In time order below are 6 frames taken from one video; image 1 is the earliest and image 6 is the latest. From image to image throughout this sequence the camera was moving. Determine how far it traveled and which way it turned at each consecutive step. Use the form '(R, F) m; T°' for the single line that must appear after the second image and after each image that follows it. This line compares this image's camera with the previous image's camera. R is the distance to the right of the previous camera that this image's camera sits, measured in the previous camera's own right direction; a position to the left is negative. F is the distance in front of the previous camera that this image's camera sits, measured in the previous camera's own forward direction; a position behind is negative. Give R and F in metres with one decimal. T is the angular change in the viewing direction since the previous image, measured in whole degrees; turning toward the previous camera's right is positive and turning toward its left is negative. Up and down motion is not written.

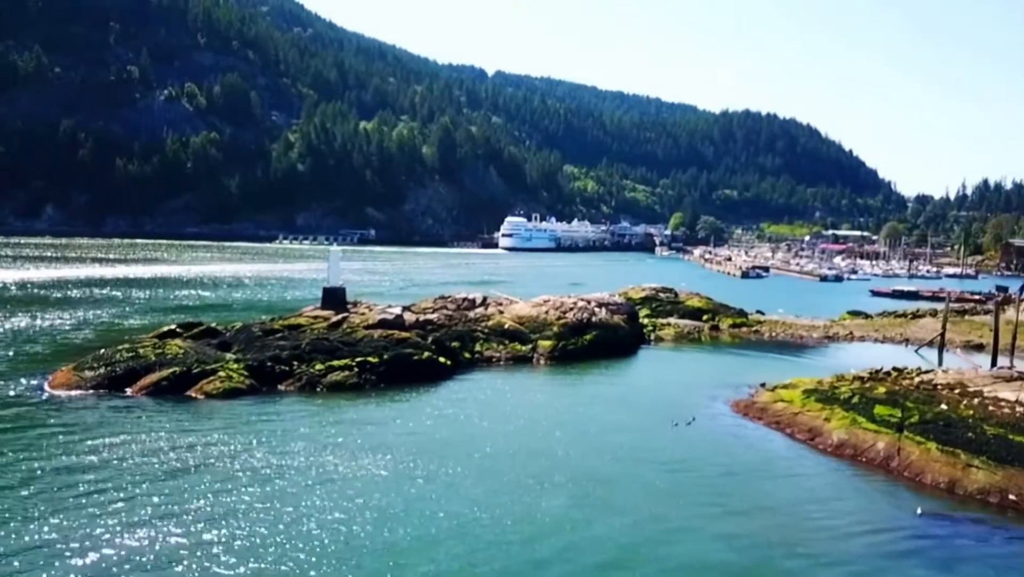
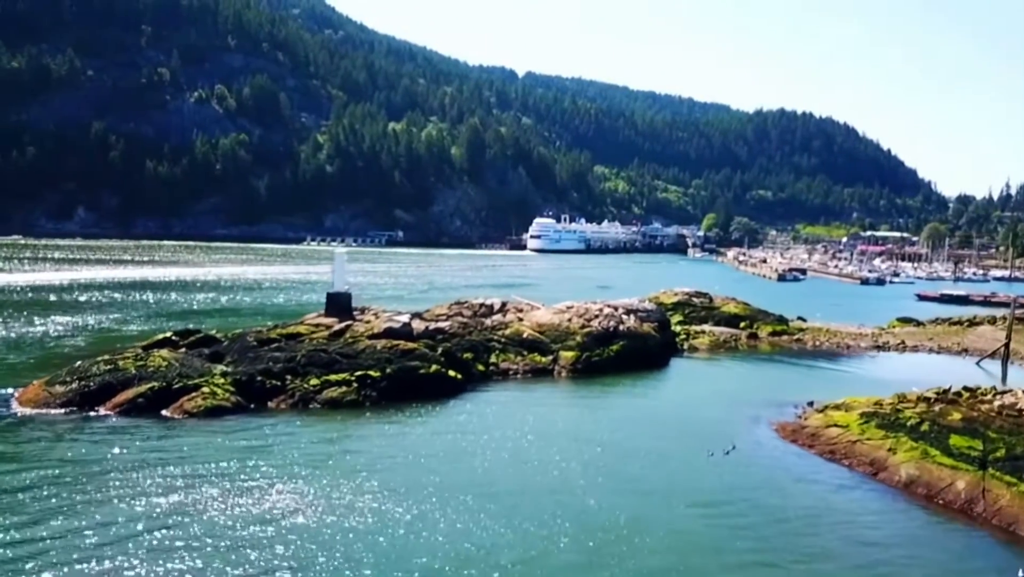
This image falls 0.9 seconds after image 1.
(+0.6, +3.5) m; -2°
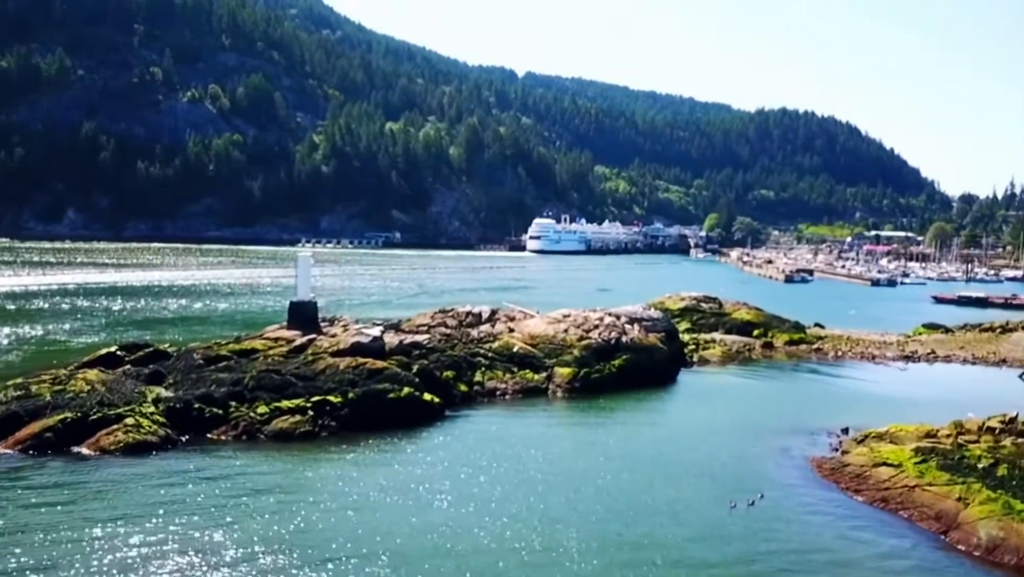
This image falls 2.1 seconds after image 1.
(+0.6, +4.5) m; 0°
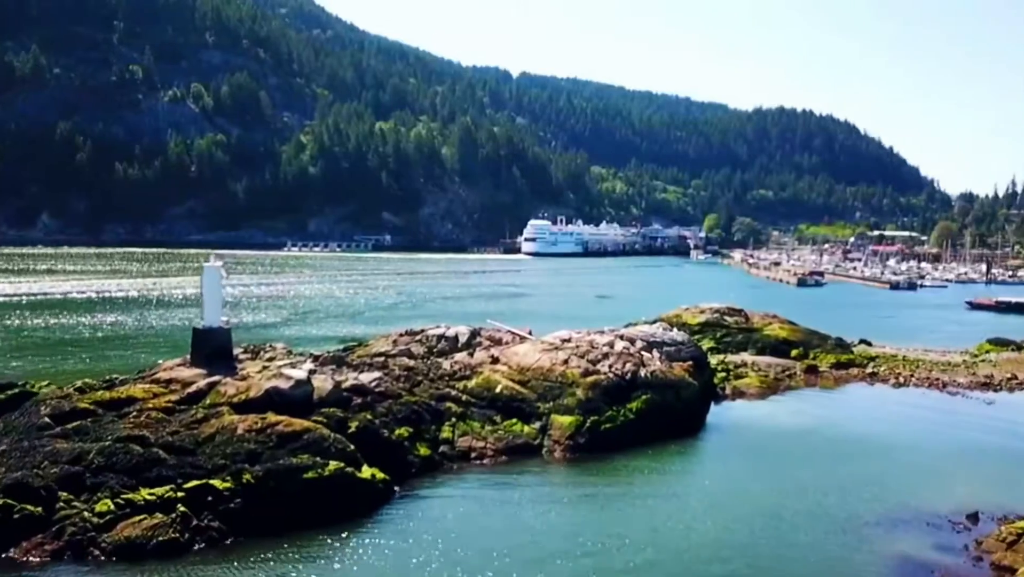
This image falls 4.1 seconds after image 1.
(+0.5, +8.6) m; 0°
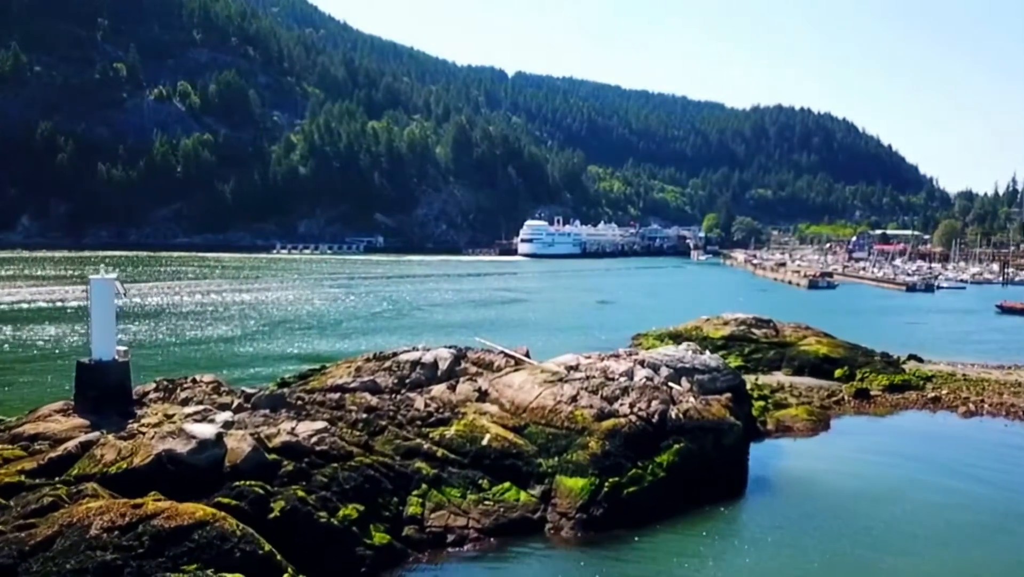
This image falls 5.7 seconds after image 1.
(+0.1, +6.2) m; 0°
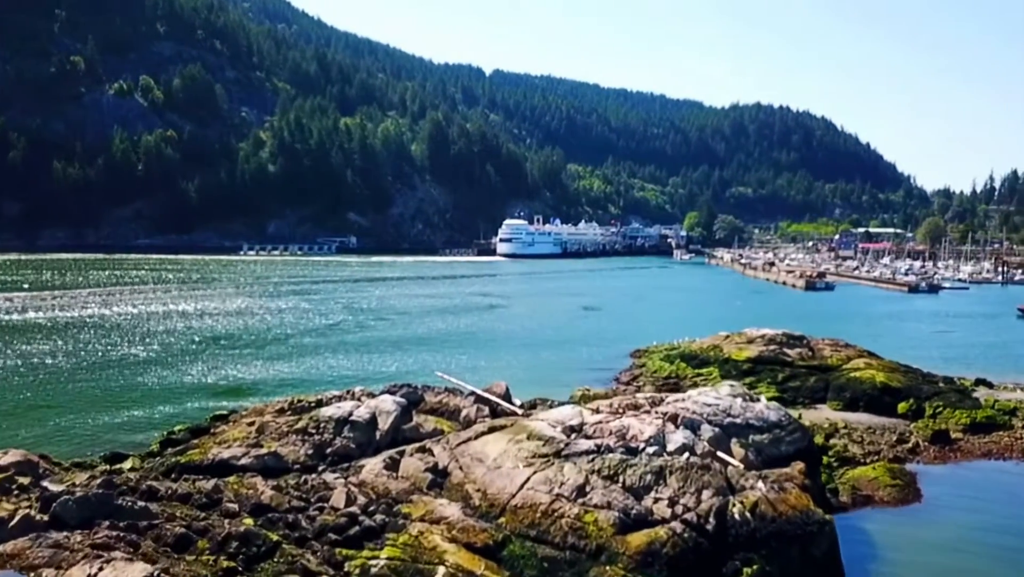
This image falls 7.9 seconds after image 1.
(+0.2, +7.8) m; +2°
